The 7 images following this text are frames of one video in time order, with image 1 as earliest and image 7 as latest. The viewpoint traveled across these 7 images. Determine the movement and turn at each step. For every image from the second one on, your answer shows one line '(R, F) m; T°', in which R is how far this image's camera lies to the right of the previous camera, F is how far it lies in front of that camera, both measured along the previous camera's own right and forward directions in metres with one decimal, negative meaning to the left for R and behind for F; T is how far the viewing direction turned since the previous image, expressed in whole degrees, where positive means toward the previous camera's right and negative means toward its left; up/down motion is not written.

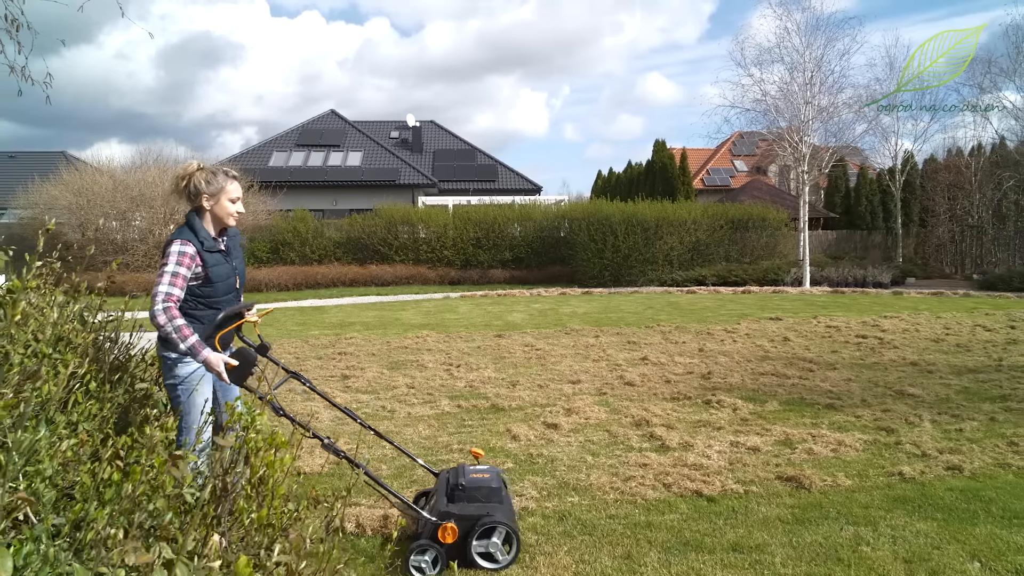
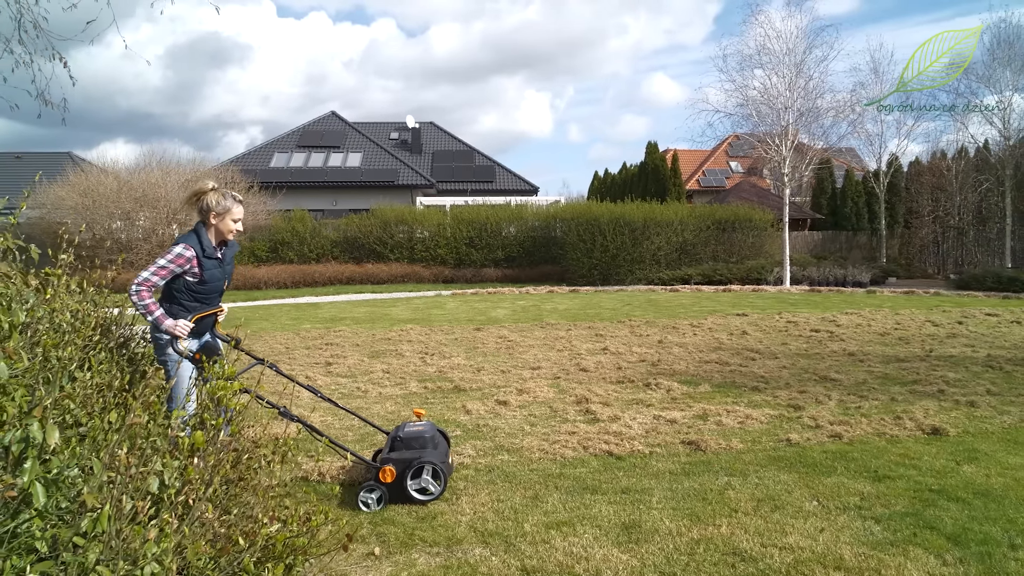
(+0.4, -0.7) m; 0°
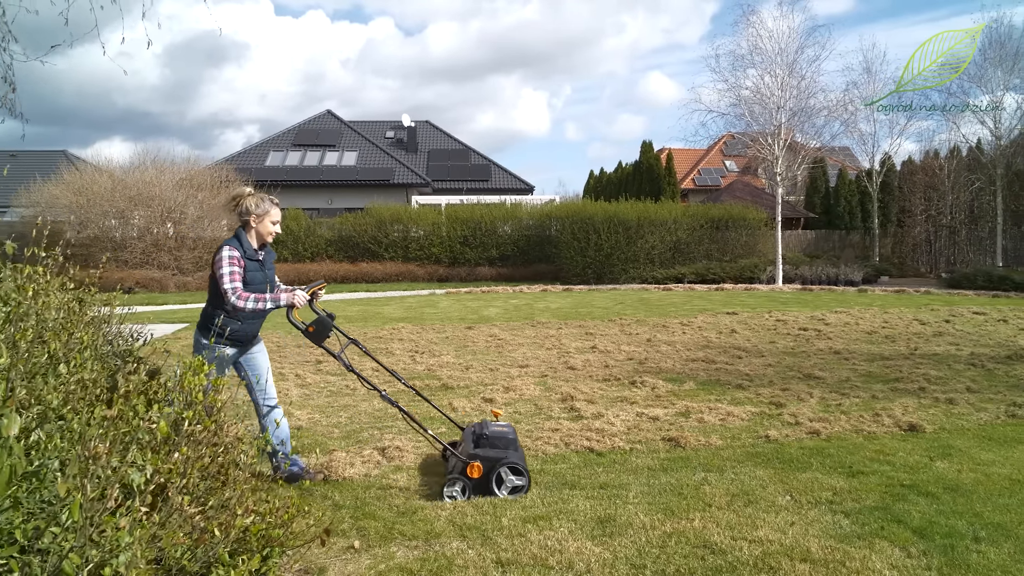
(+0.1, -0.1) m; 0°
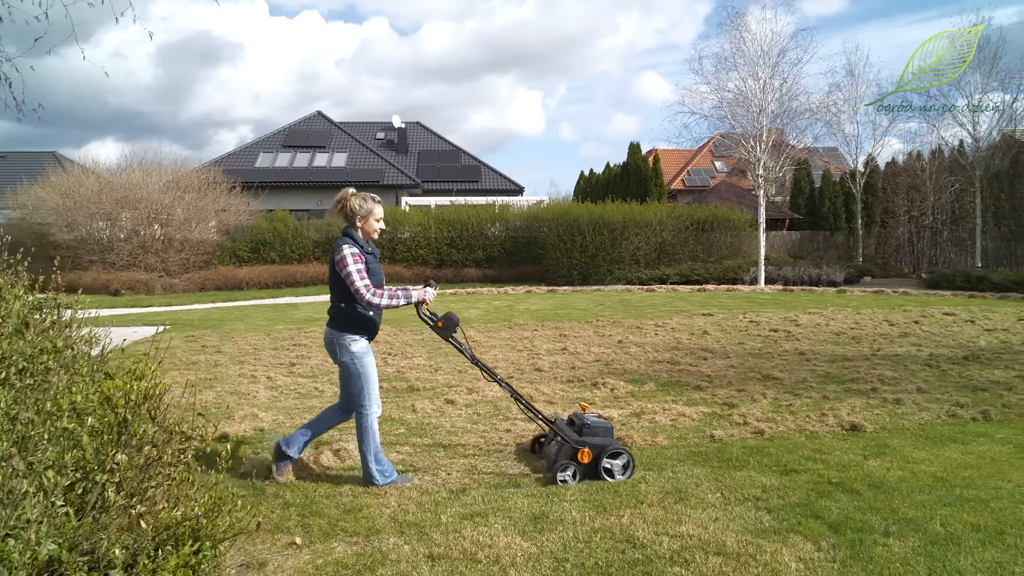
(+0.3, -0.2) m; 0°
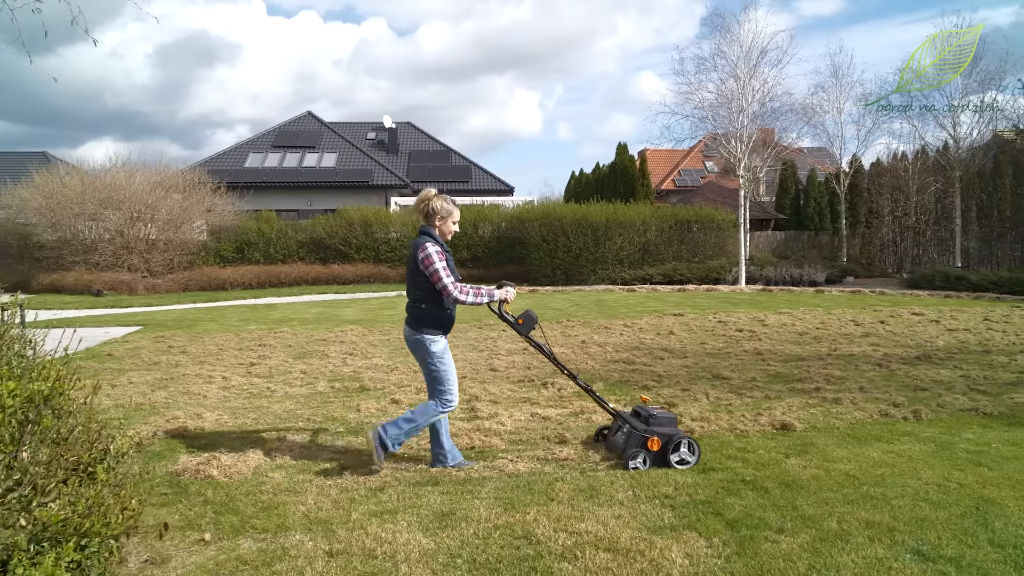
(+0.5, -0.1) m; 0°
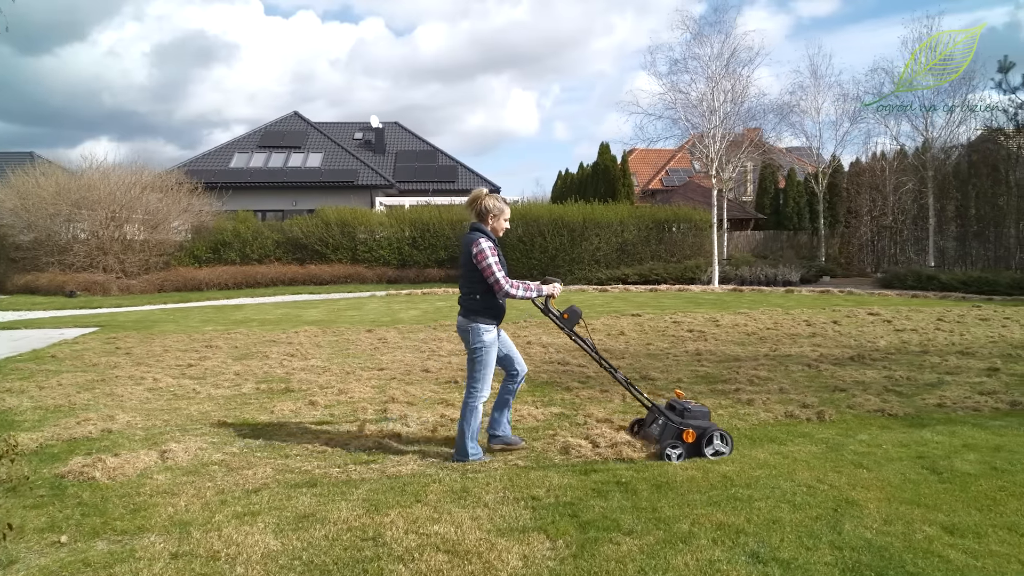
(+0.7, 0.0) m; 0°
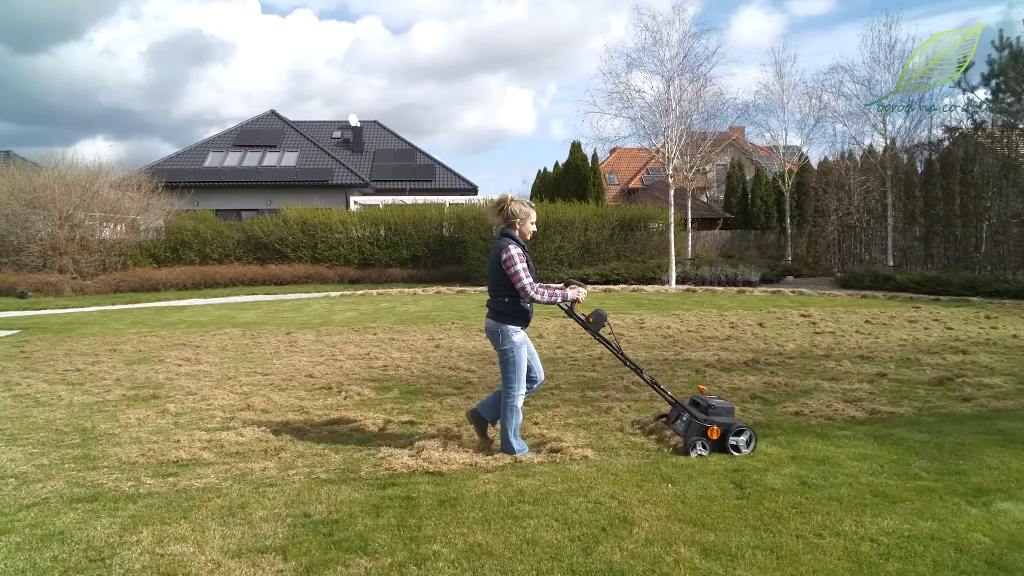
(+1.2, +0.1) m; 0°
